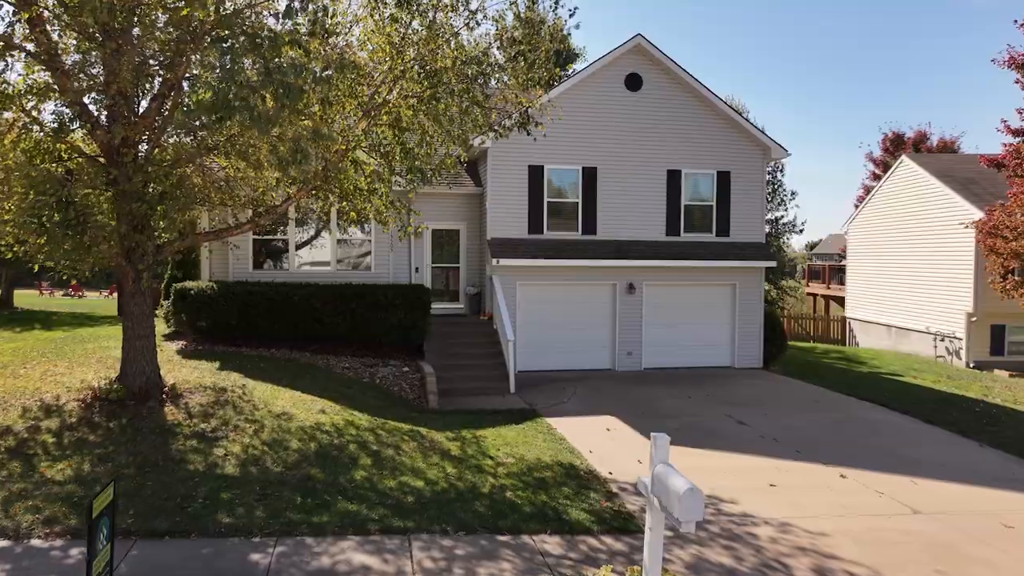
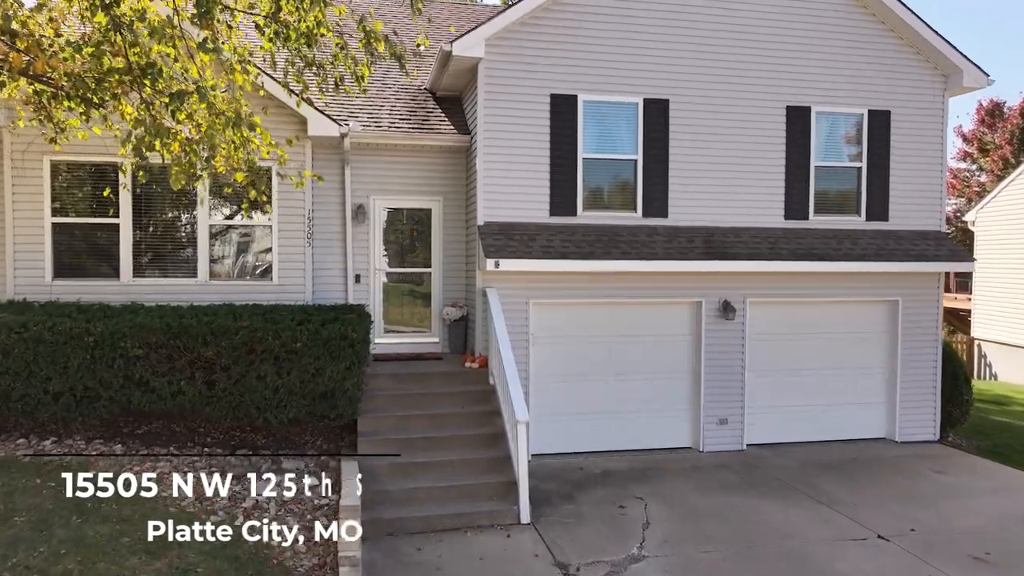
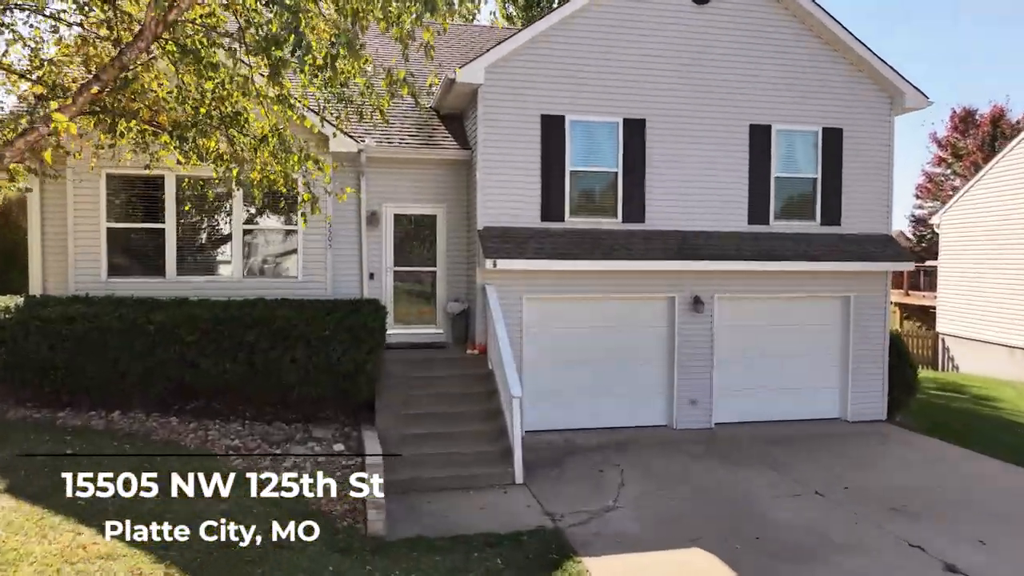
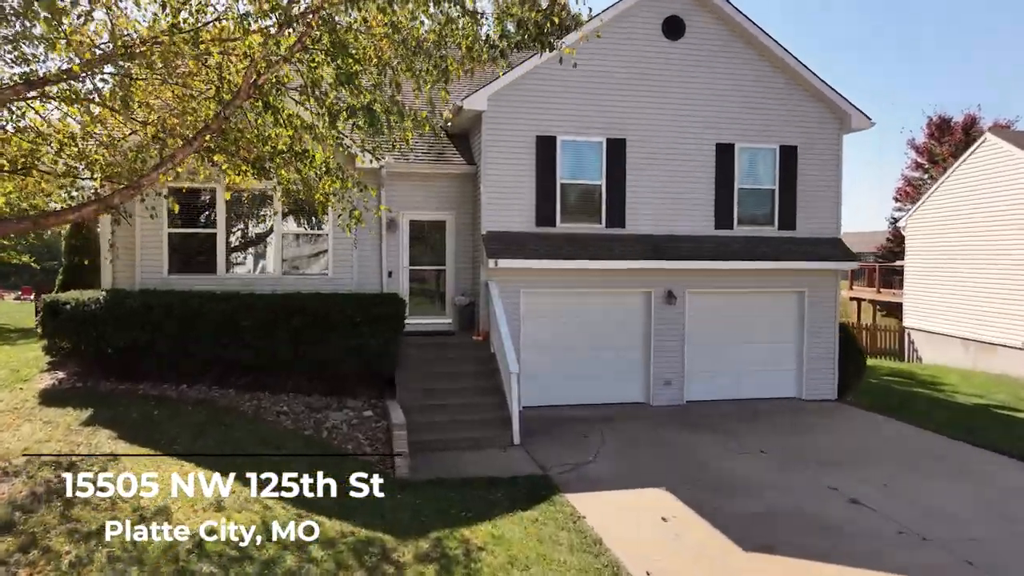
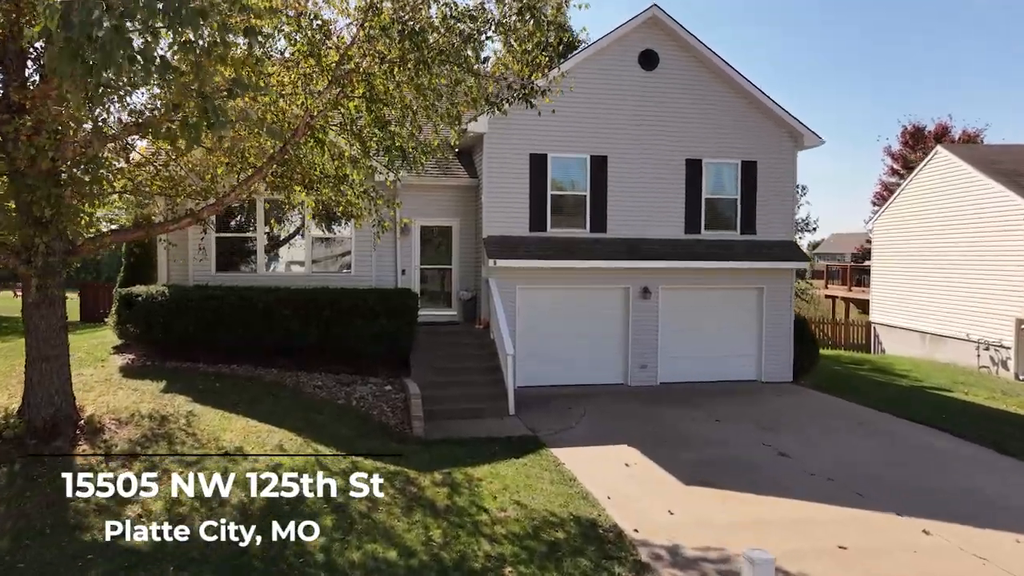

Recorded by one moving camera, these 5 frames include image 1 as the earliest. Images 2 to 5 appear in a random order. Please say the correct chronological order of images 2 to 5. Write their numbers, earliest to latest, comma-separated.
5, 4, 3, 2
